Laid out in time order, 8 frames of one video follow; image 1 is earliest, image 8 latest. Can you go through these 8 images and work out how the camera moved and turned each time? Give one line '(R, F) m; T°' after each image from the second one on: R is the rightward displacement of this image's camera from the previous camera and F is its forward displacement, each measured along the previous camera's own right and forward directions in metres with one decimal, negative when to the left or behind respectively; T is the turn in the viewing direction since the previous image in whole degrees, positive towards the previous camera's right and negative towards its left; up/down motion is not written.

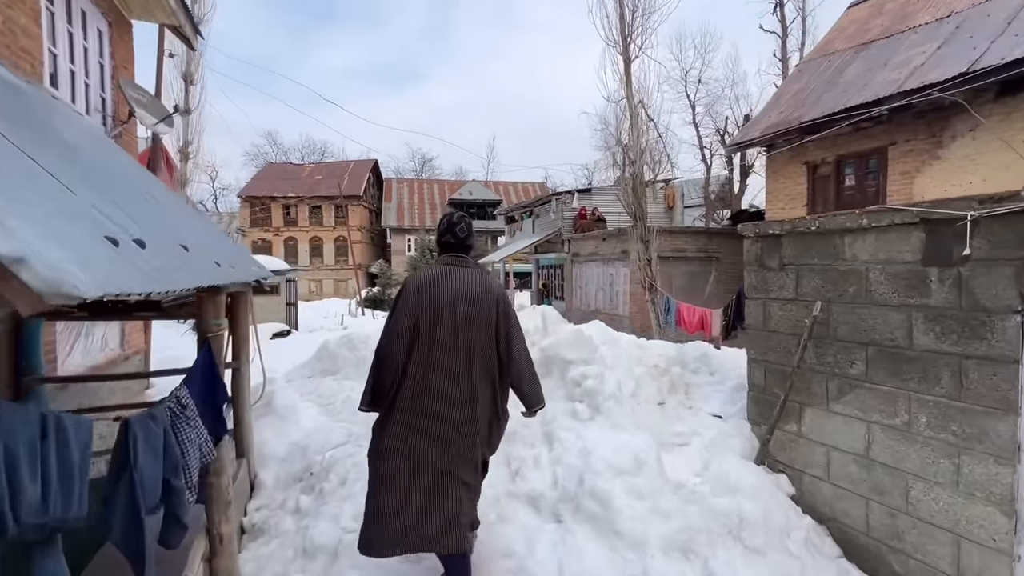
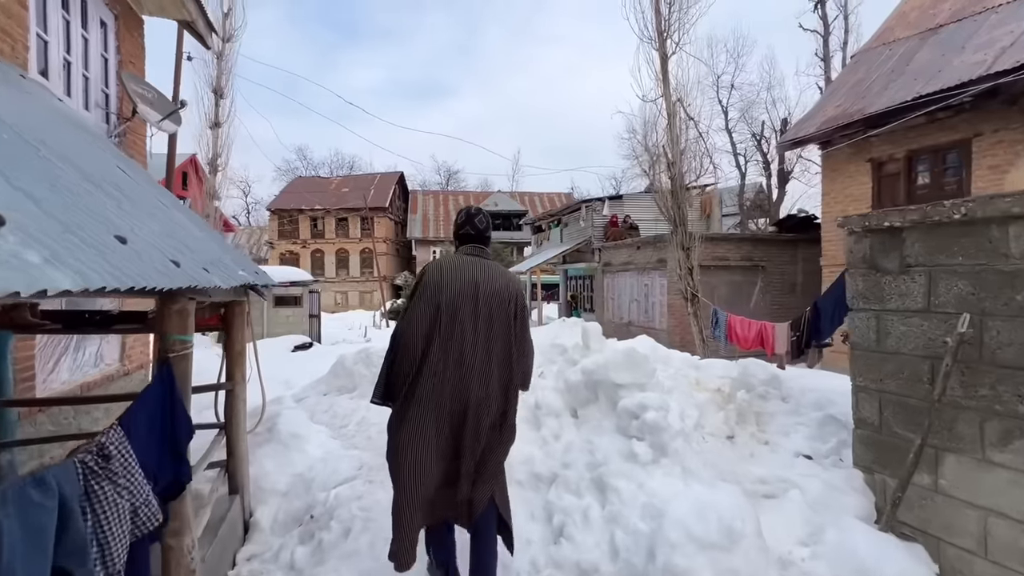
(-0.1, +0.7) m; -3°
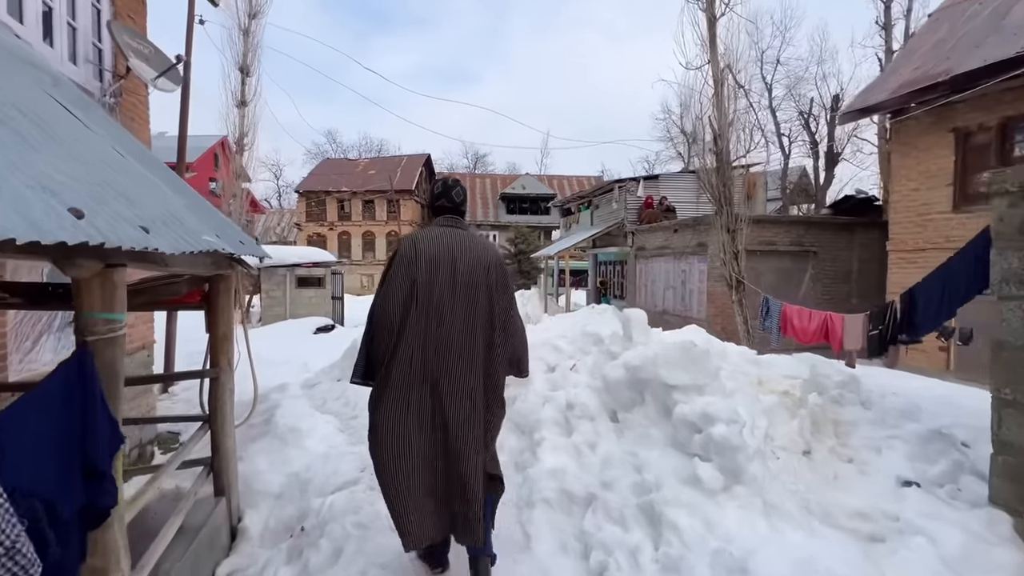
(0.0, +0.7) m; -3°
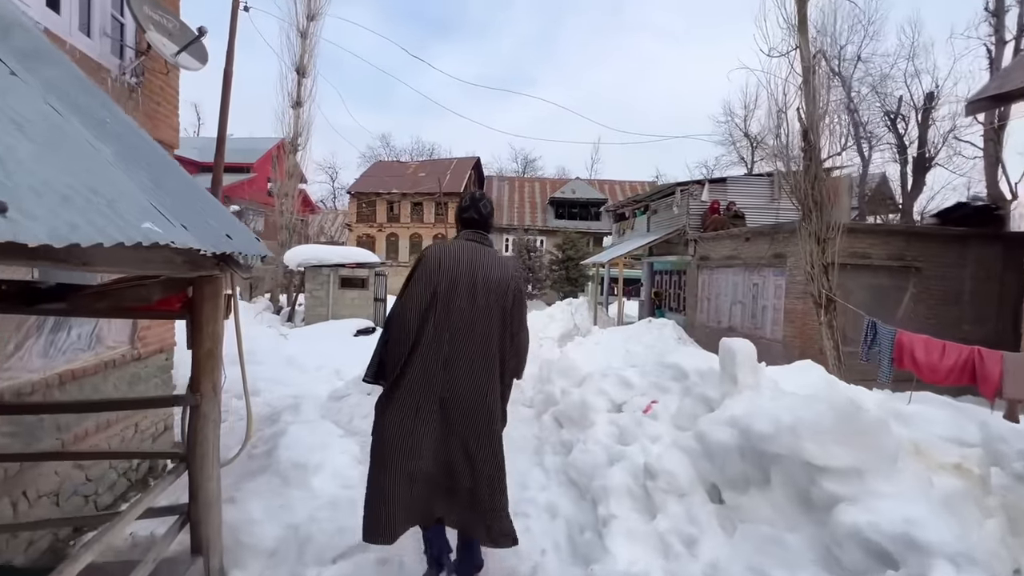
(-0.1, +0.9) m; -6°
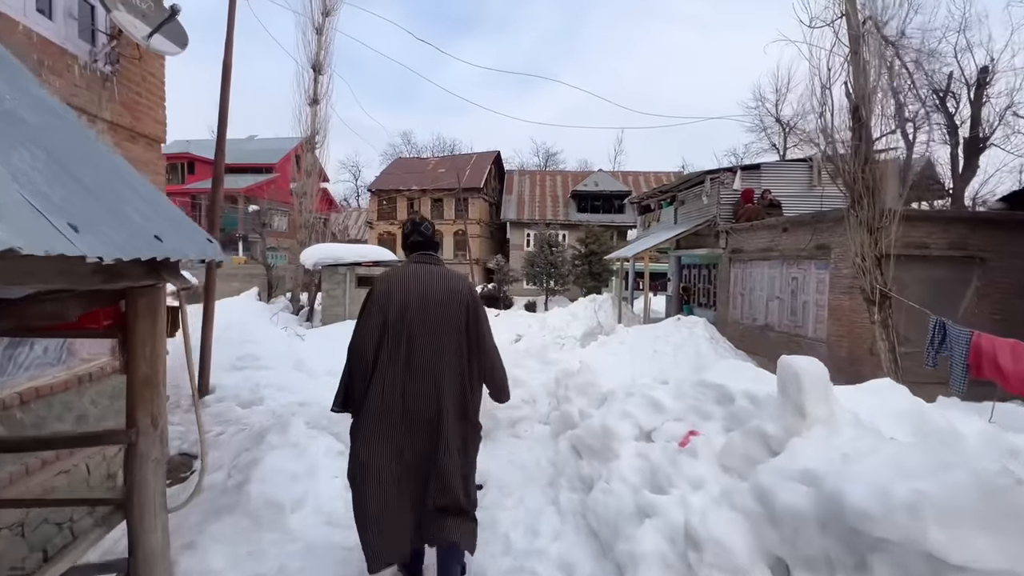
(+0.1, +0.6) m; -3°
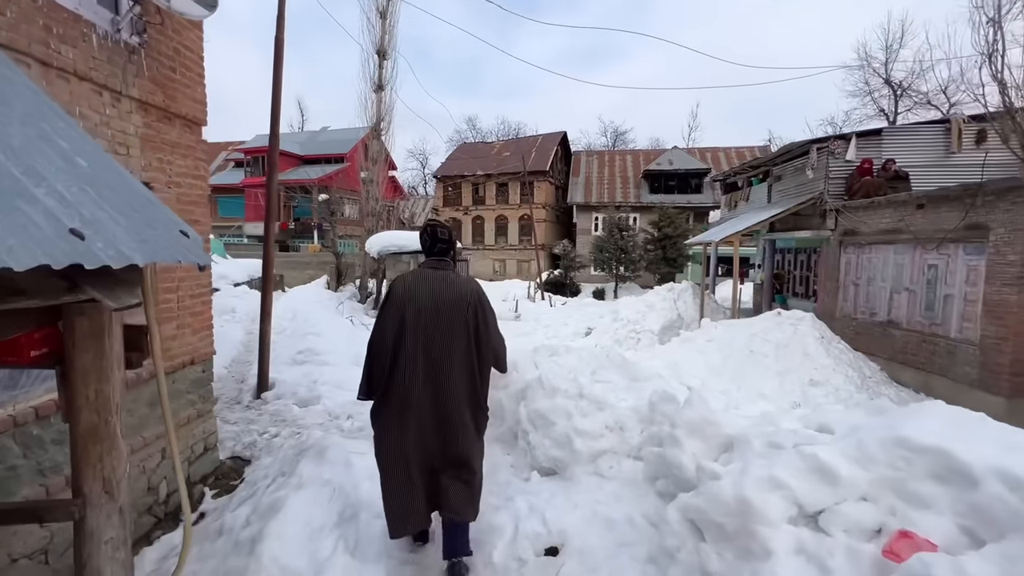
(-0.1, +0.9) m; -8°
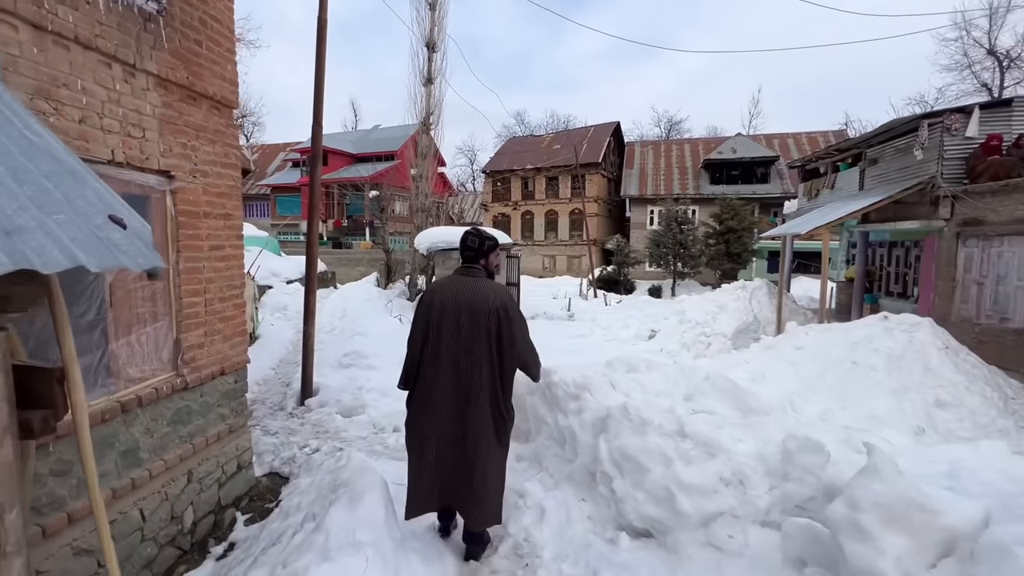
(-0.2, +0.8) m; -6°
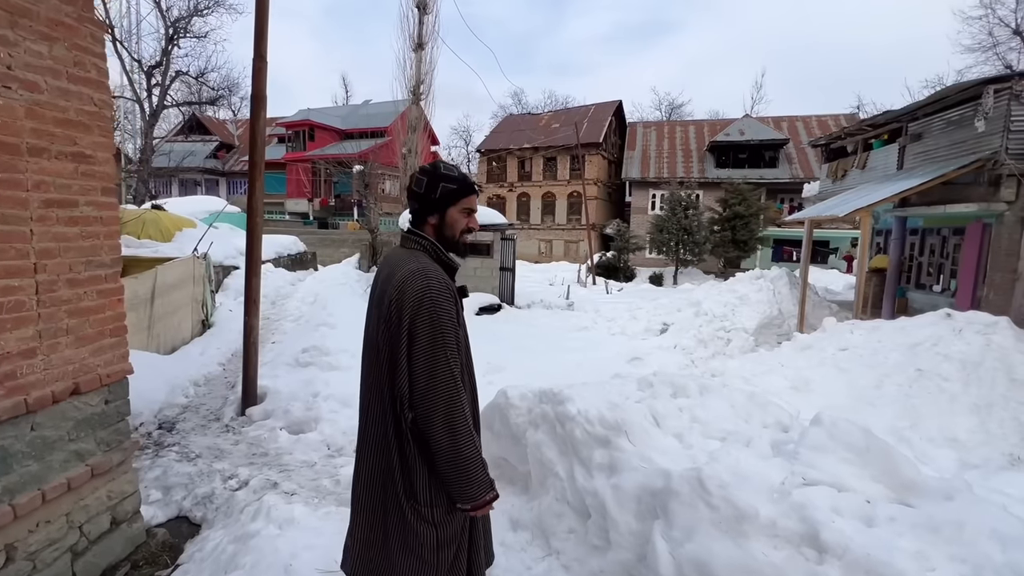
(0.0, +1.3) m; +1°
